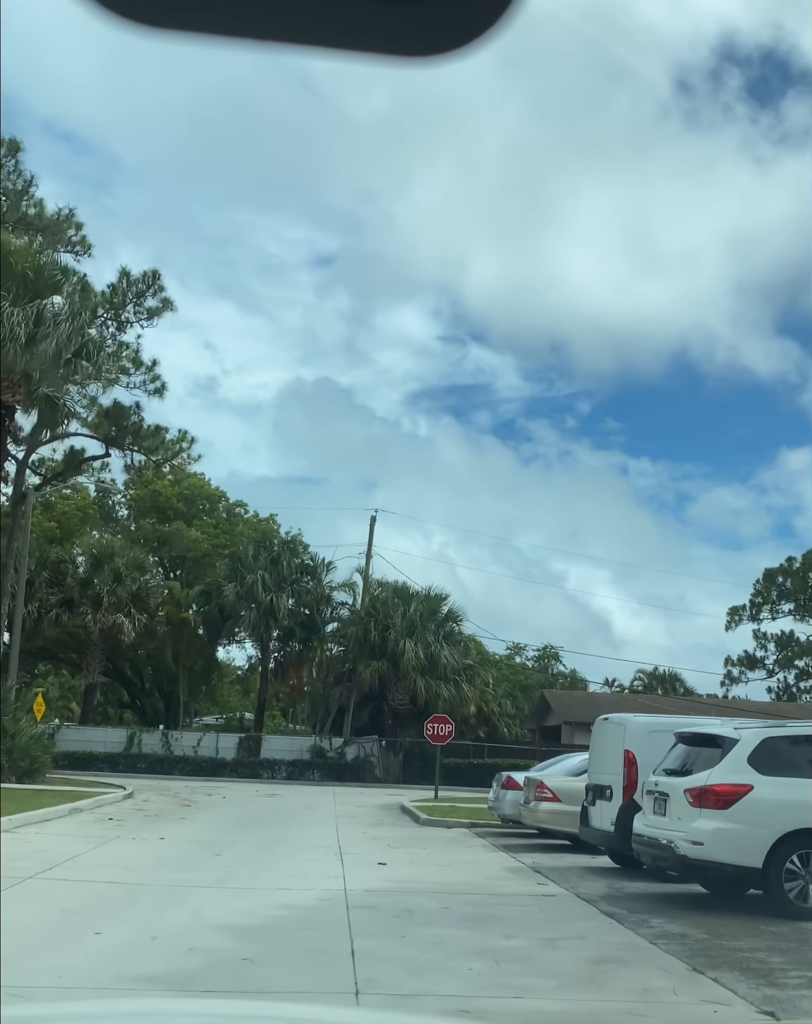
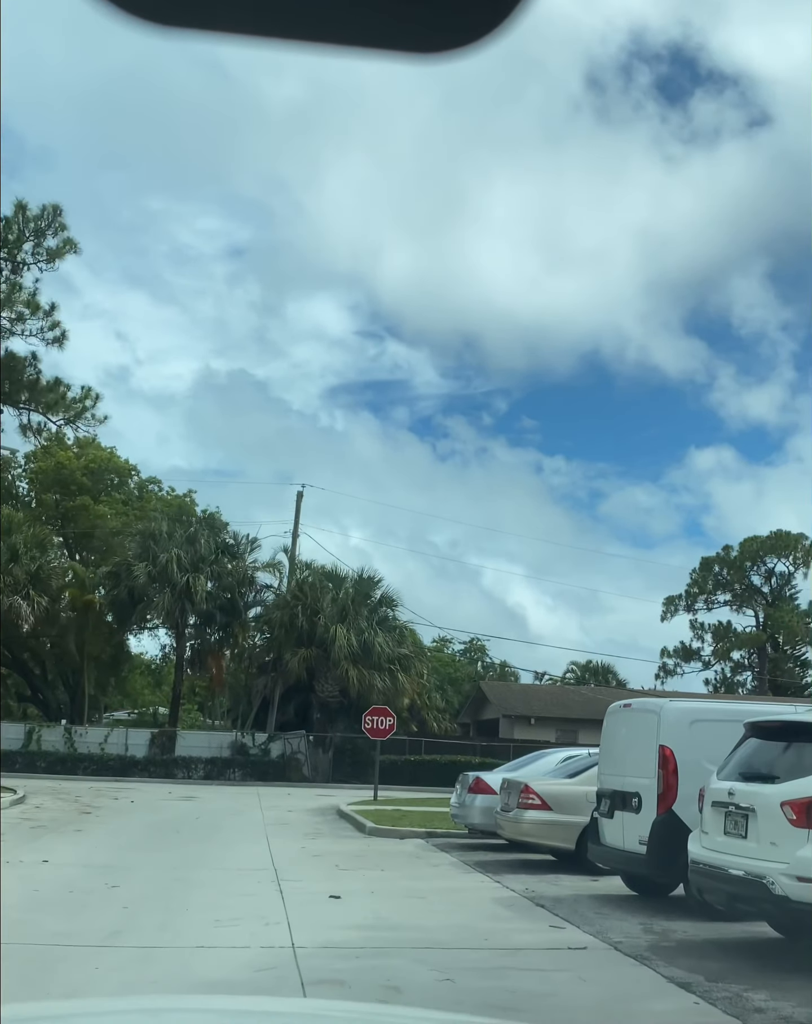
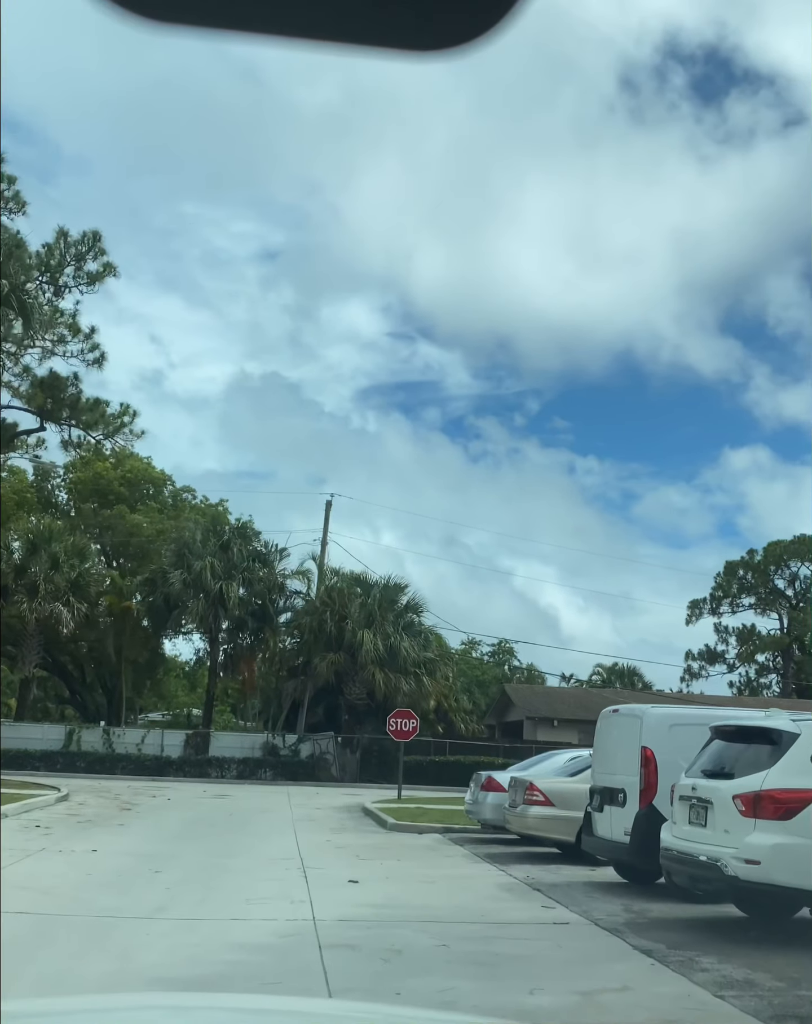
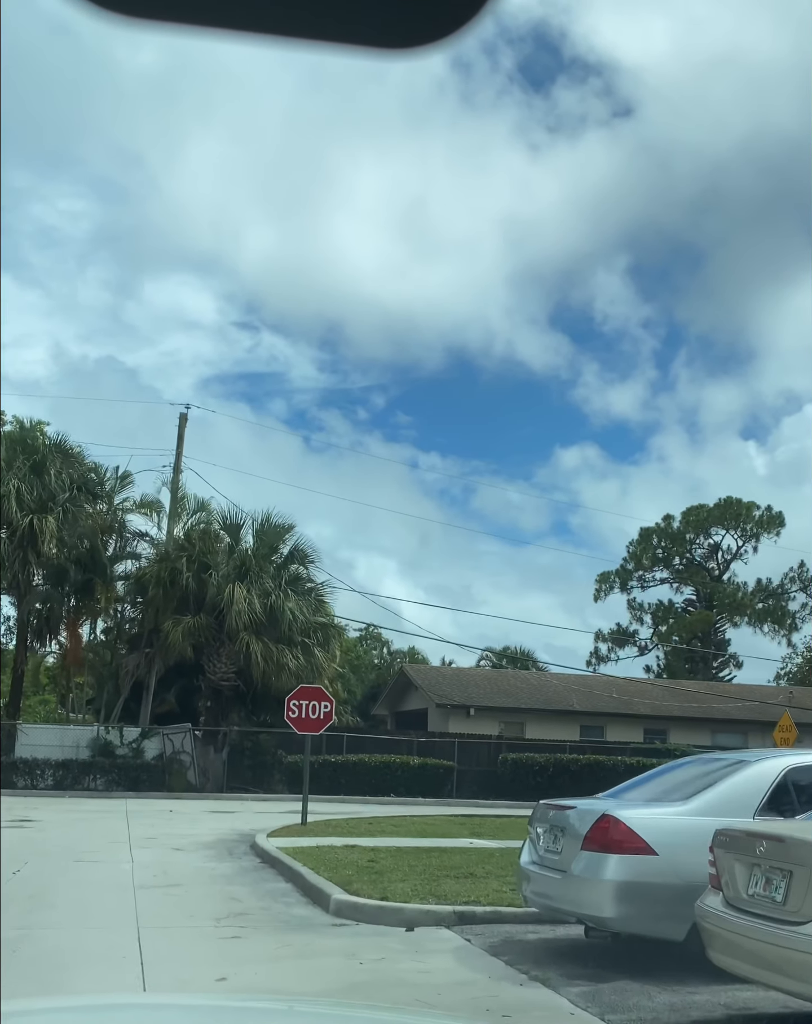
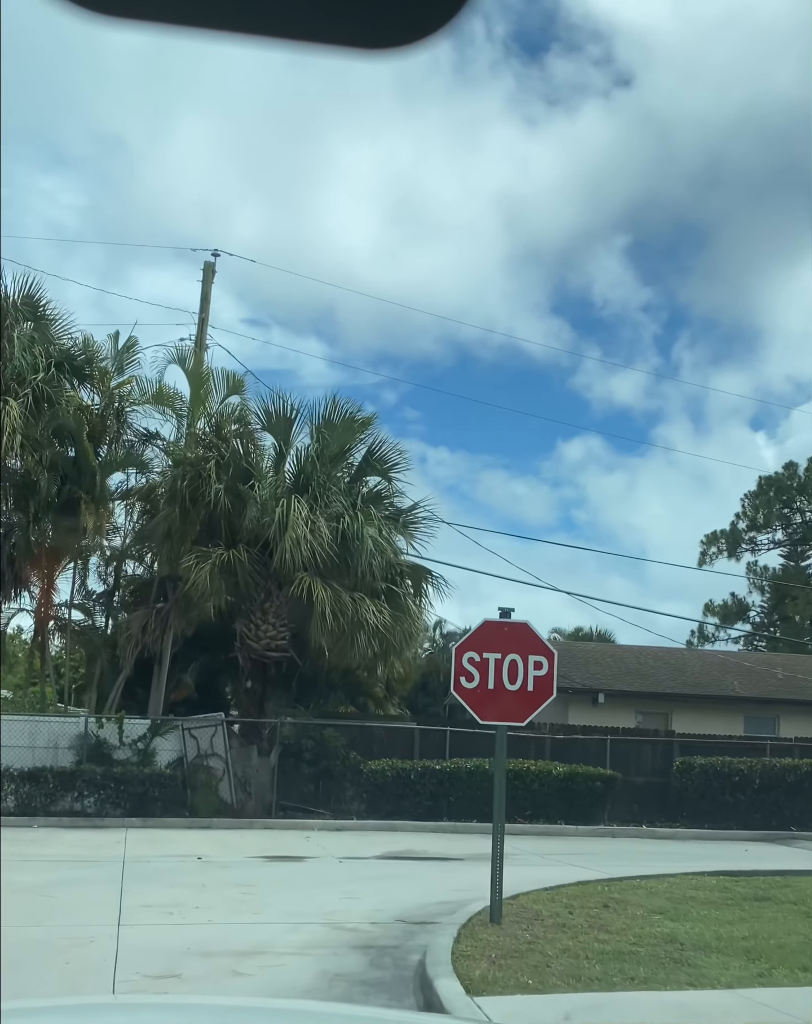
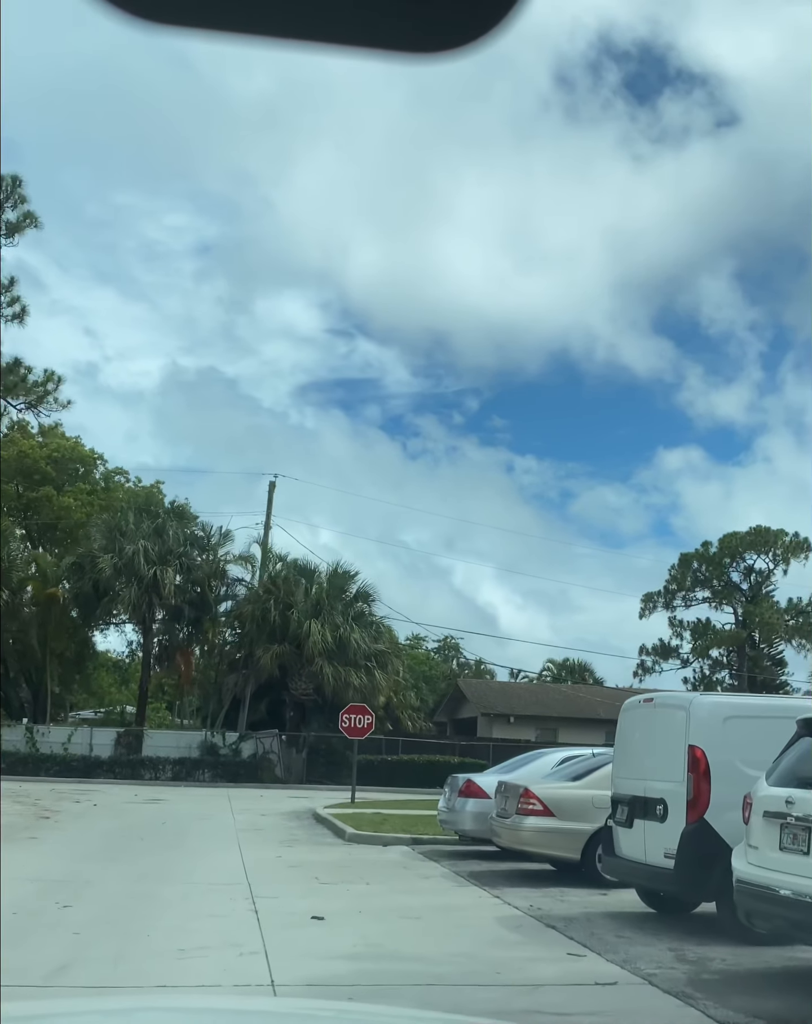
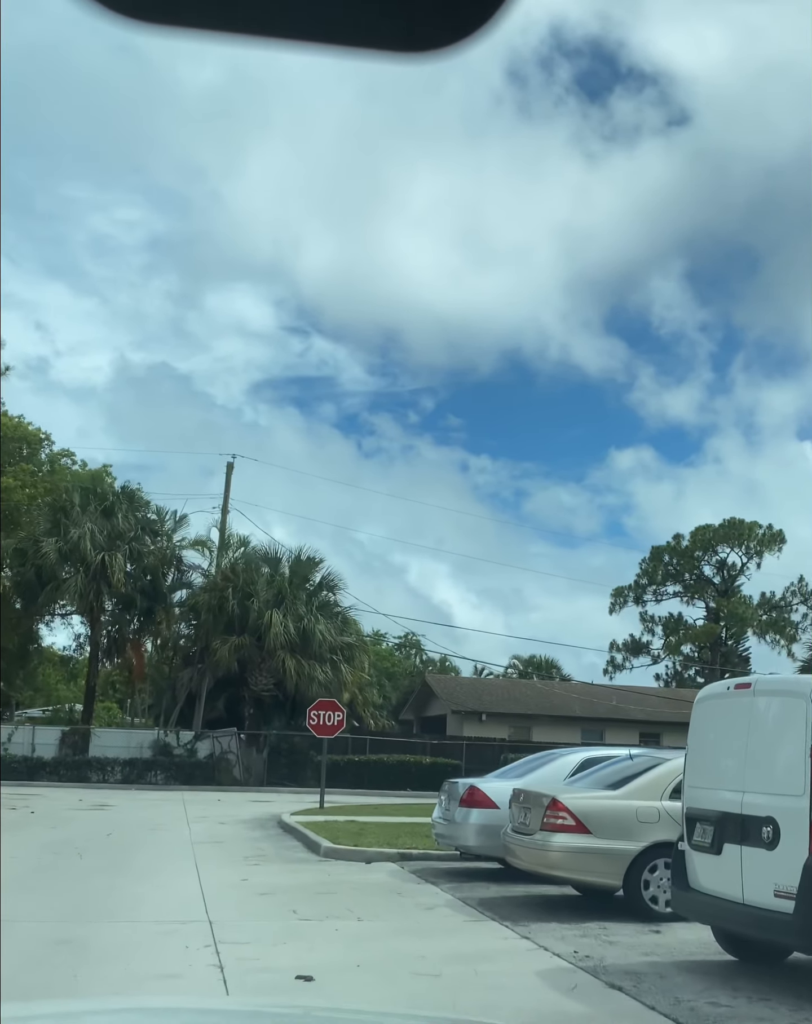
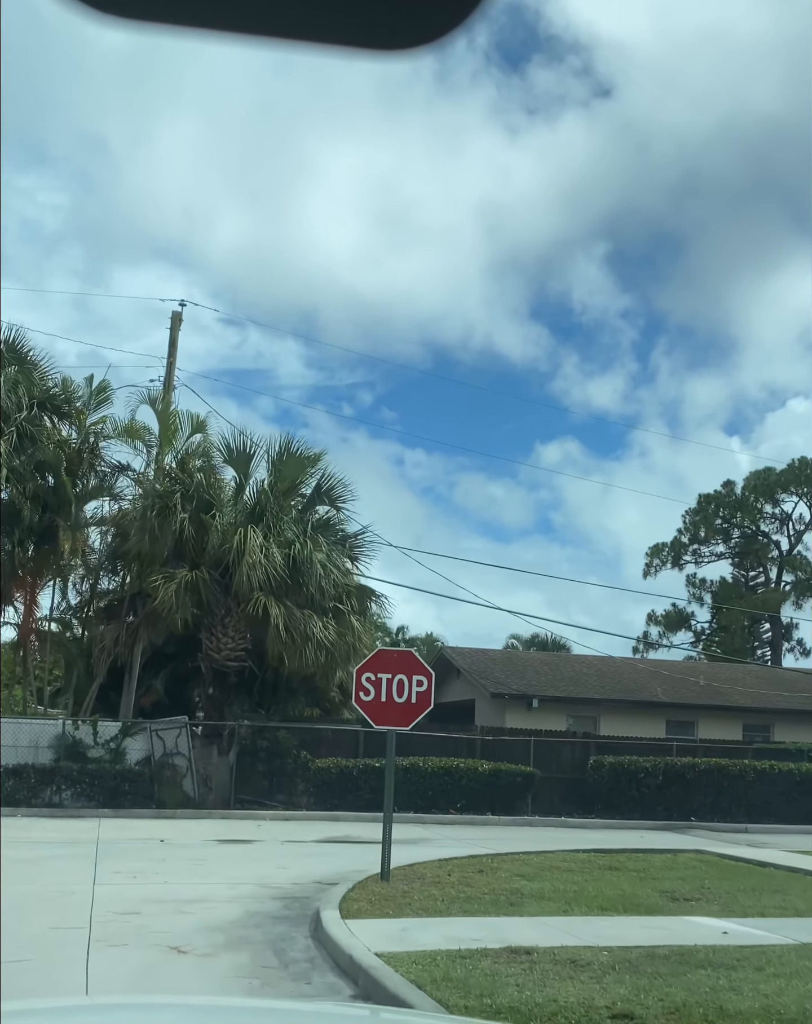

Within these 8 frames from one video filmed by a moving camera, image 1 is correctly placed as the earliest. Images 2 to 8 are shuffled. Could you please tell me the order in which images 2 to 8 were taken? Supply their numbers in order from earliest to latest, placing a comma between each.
3, 2, 6, 7, 4, 8, 5
